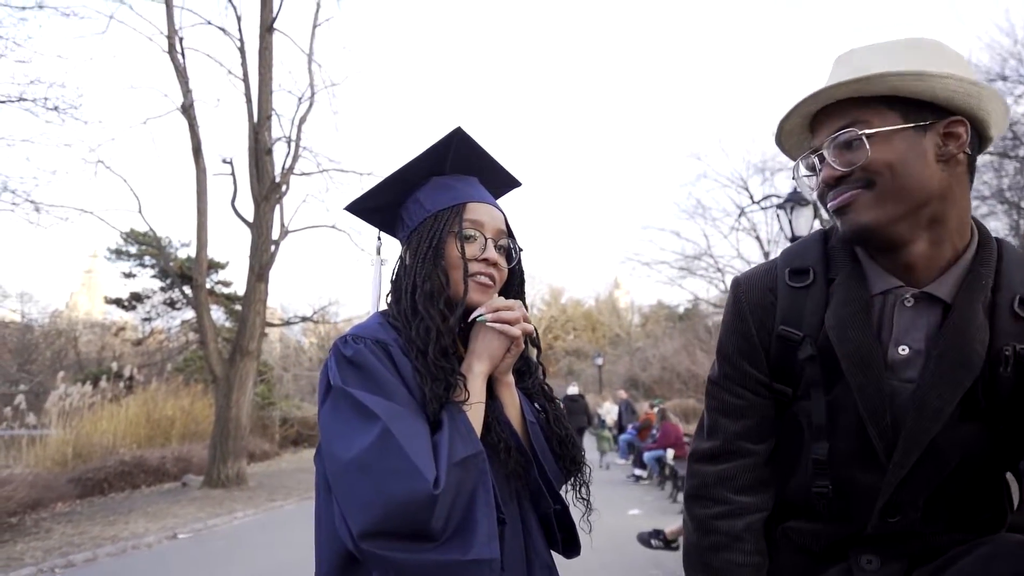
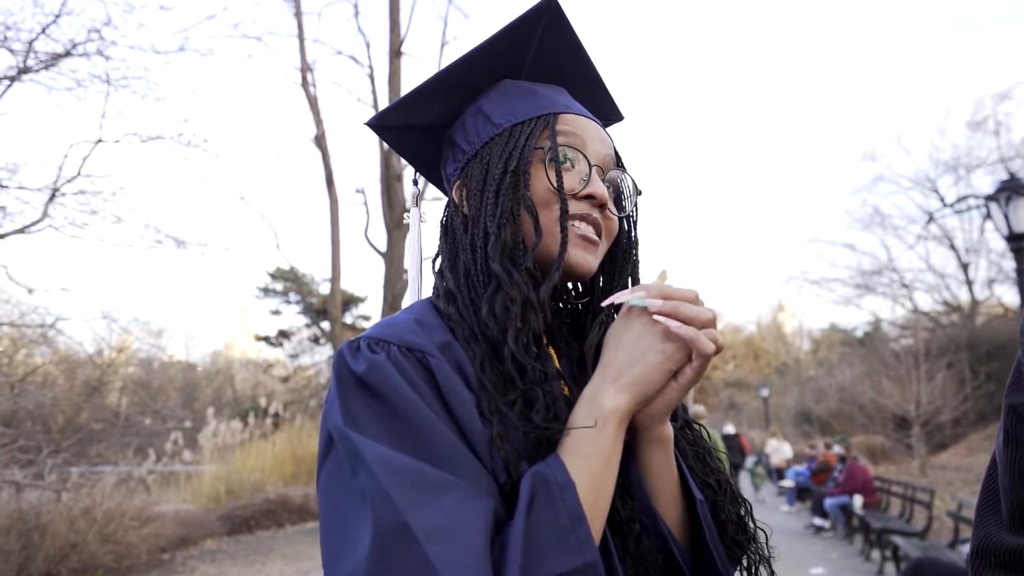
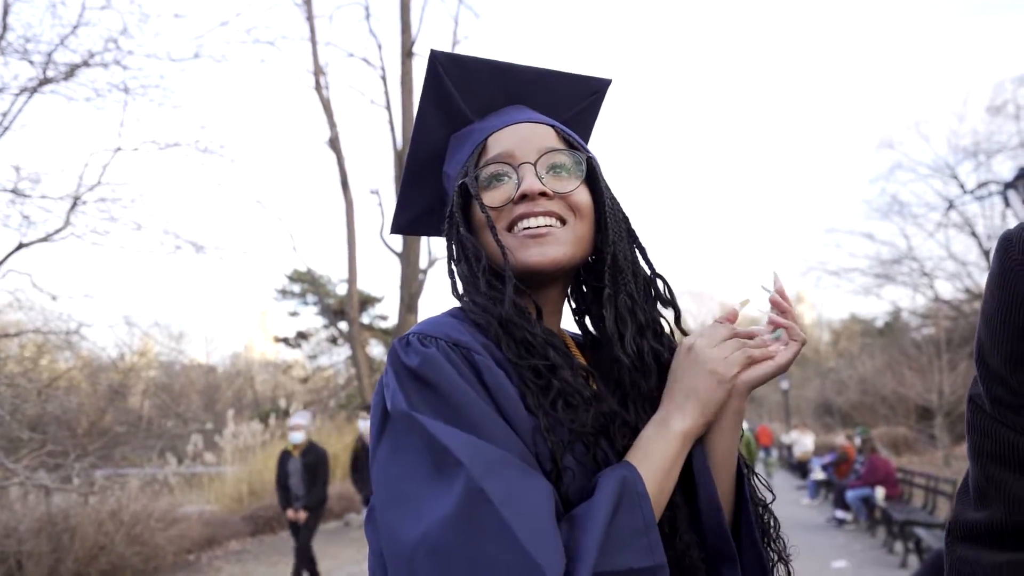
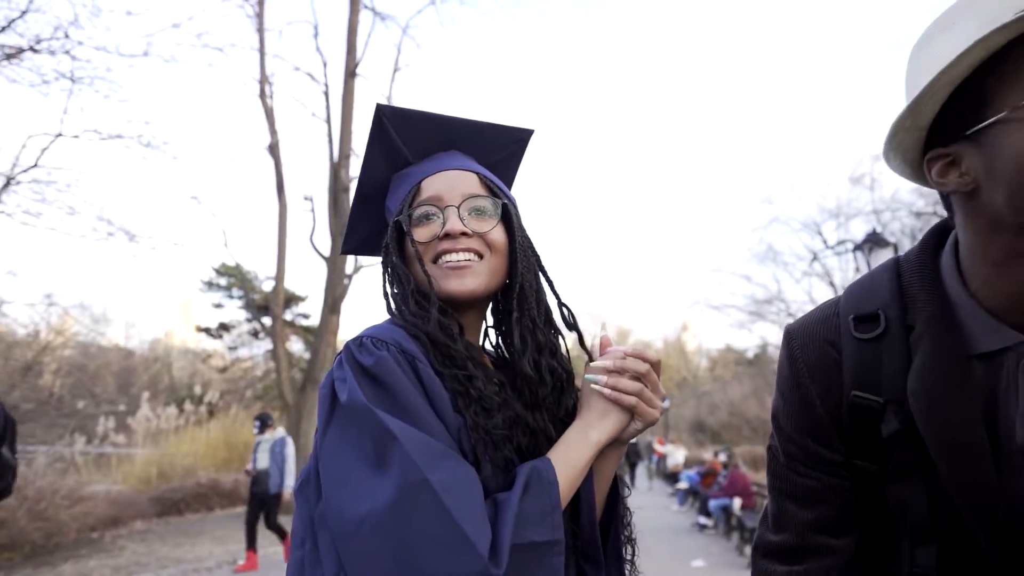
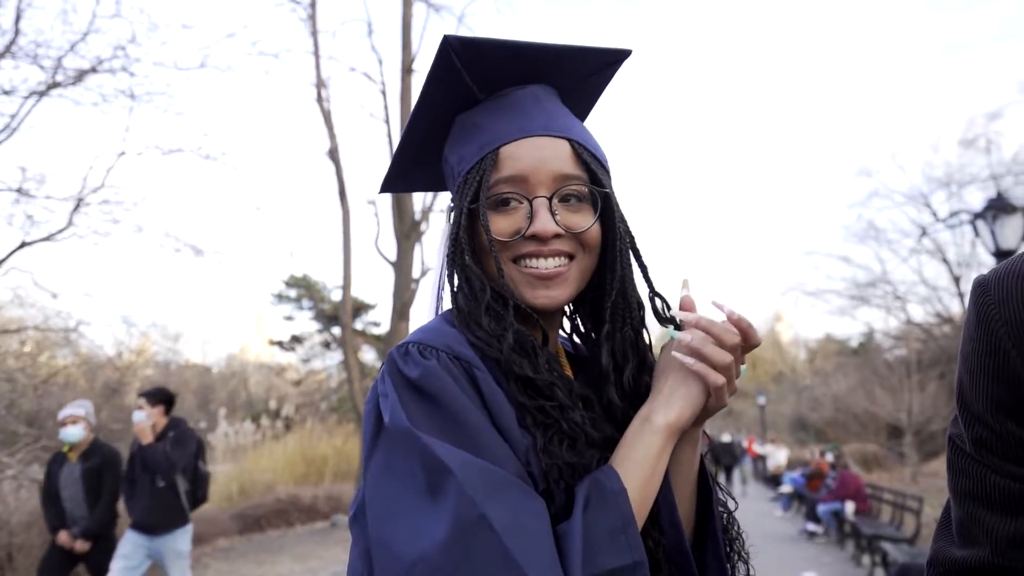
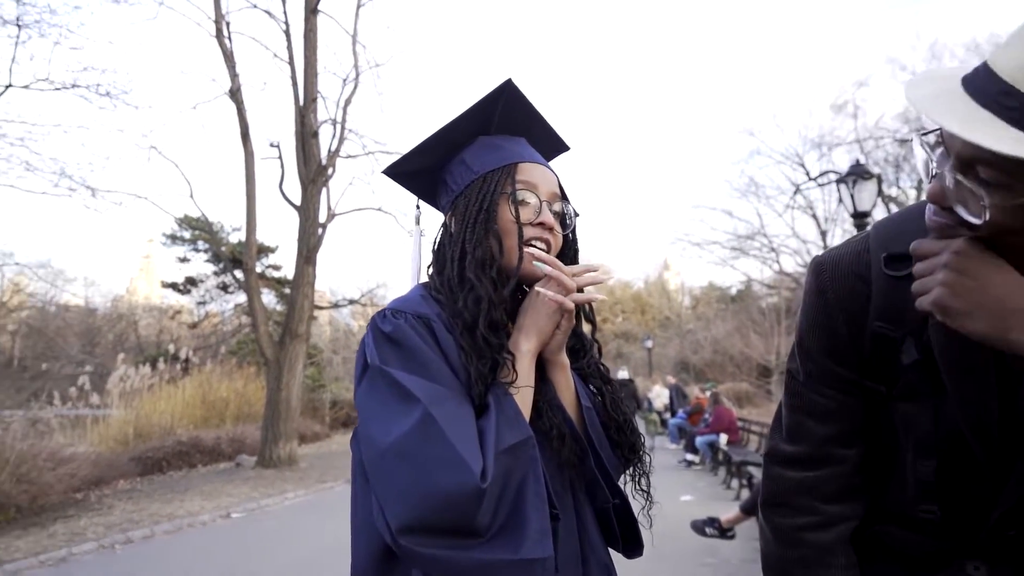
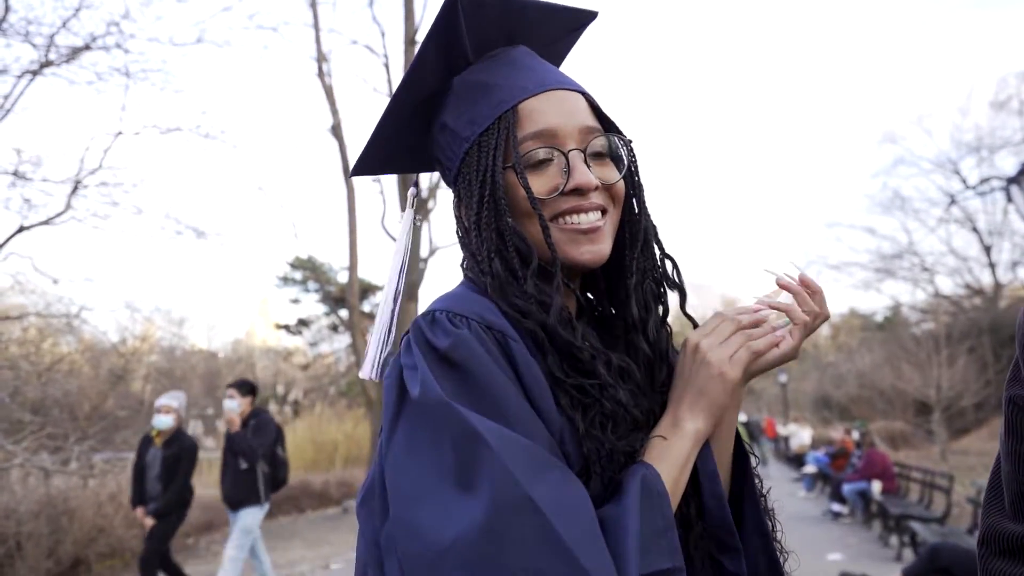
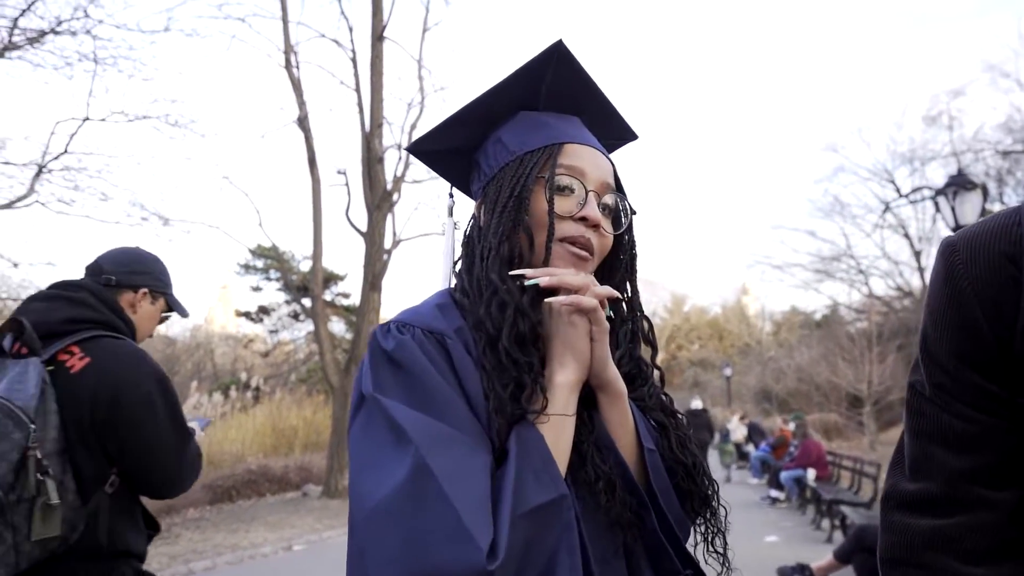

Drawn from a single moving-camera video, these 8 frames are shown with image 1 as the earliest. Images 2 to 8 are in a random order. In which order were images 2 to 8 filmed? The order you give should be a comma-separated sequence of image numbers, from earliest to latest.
6, 8, 2, 3, 7, 5, 4
